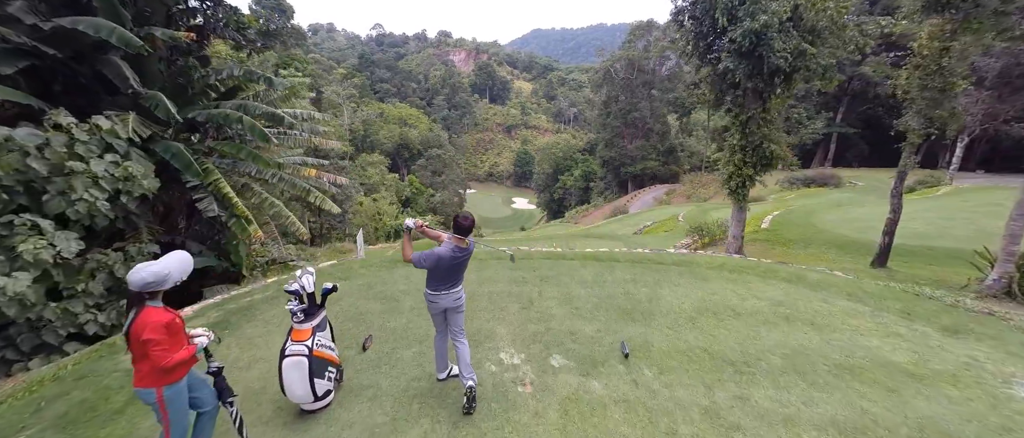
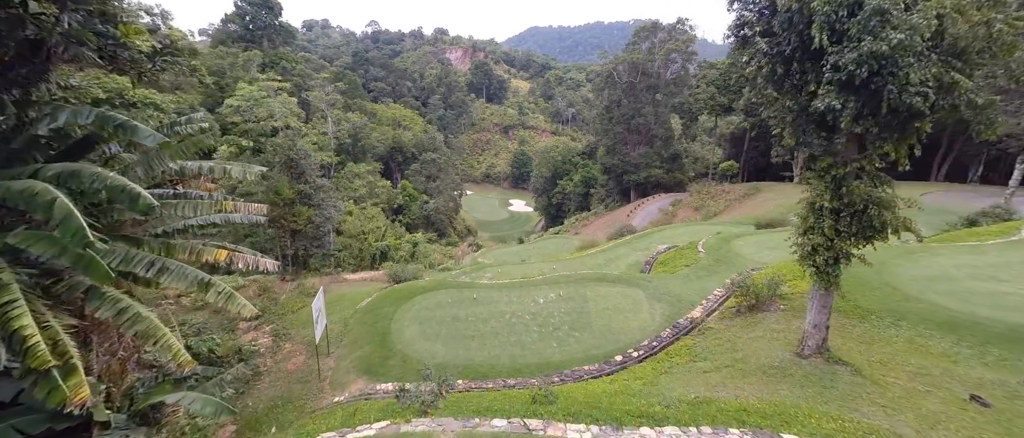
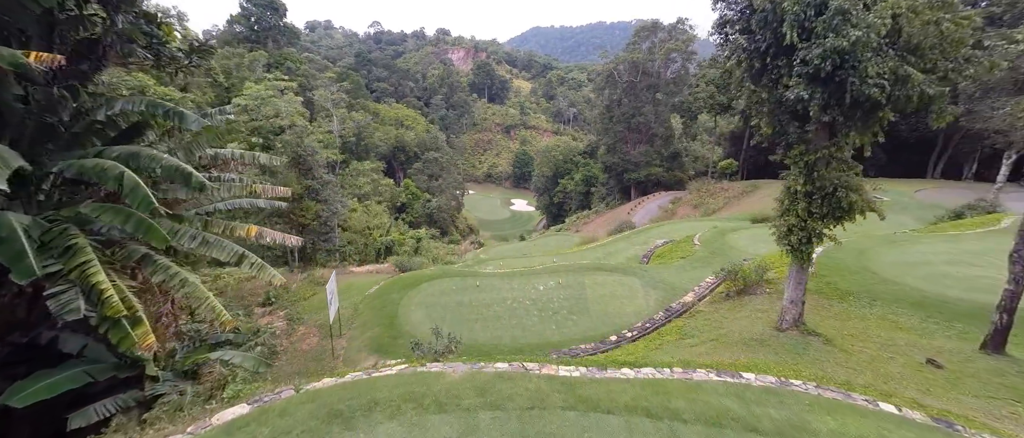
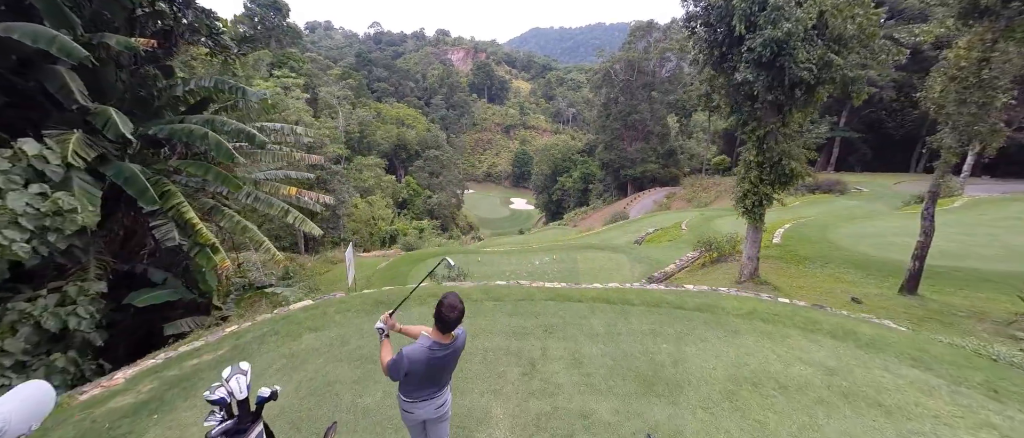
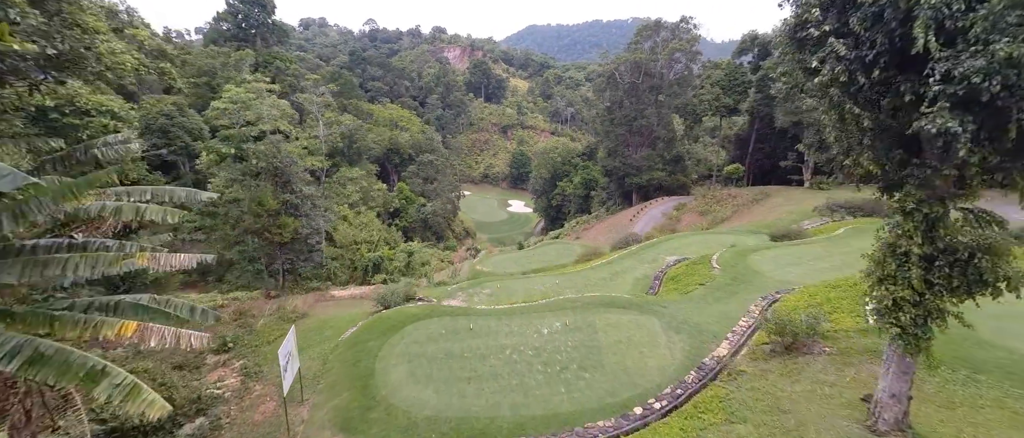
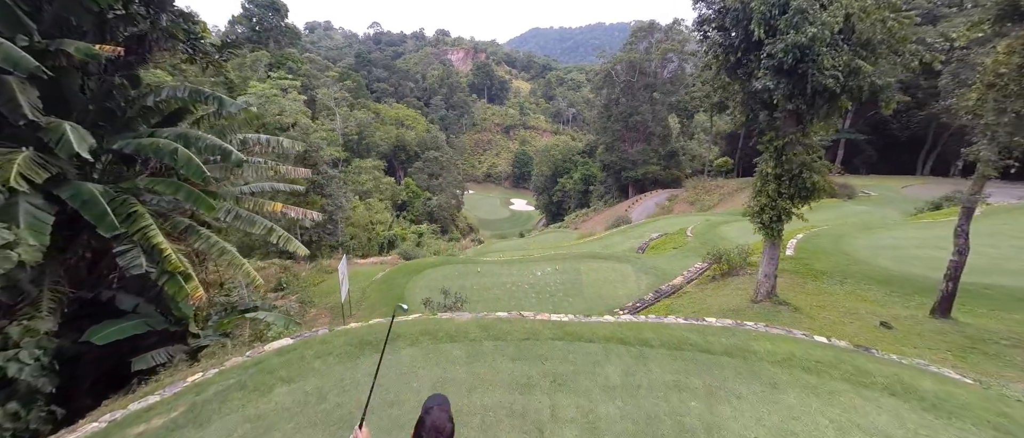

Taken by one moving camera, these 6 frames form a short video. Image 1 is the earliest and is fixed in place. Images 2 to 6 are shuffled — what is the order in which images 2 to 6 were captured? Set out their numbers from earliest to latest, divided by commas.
4, 6, 3, 2, 5
